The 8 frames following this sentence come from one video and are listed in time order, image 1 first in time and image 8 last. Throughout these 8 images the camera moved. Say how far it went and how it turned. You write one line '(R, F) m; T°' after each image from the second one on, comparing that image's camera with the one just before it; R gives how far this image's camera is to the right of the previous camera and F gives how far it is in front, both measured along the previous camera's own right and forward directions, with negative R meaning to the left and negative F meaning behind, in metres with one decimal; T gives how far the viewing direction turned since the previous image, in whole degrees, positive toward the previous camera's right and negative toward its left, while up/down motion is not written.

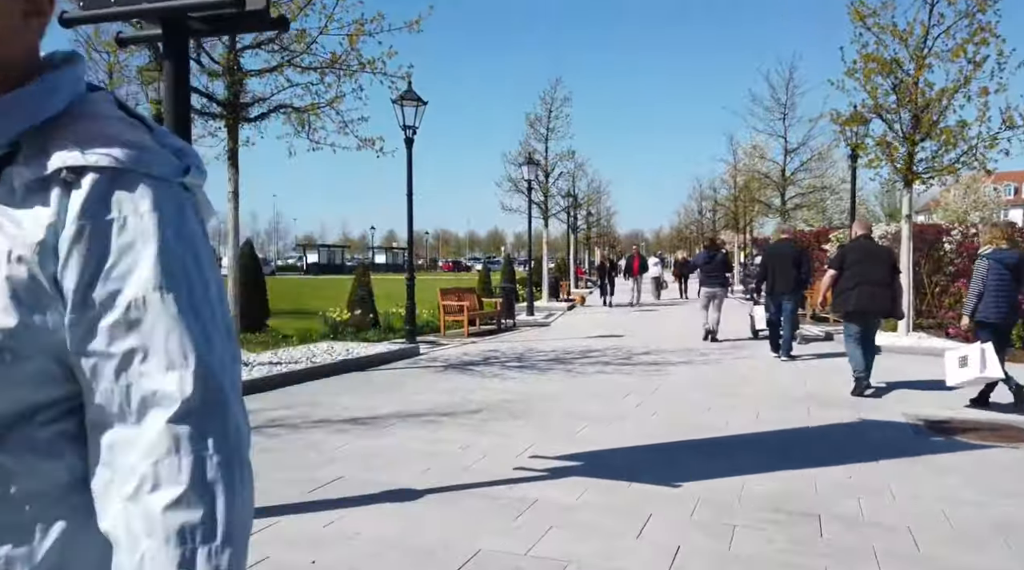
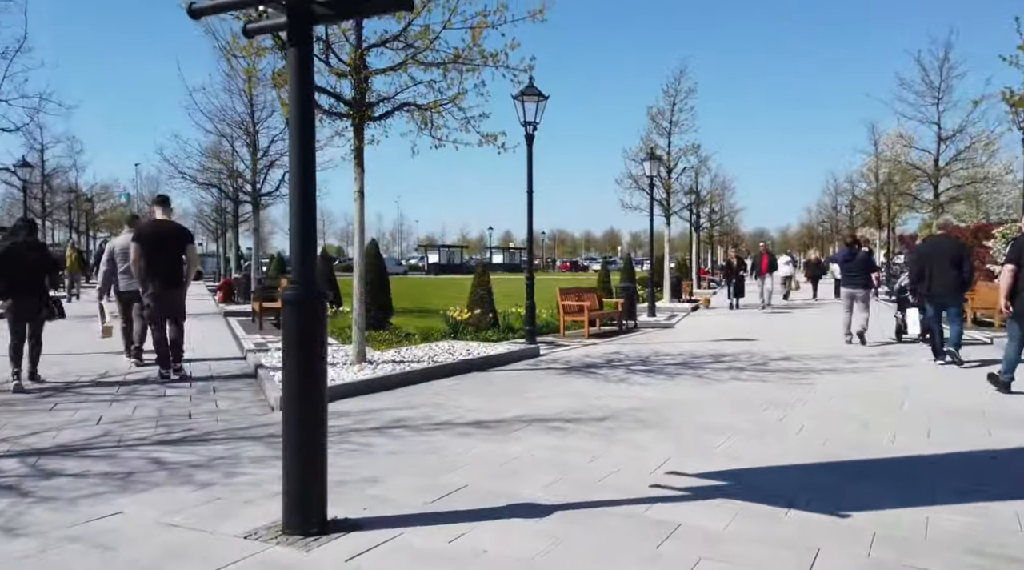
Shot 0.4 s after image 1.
(-0.1, +0.3) m; -8°
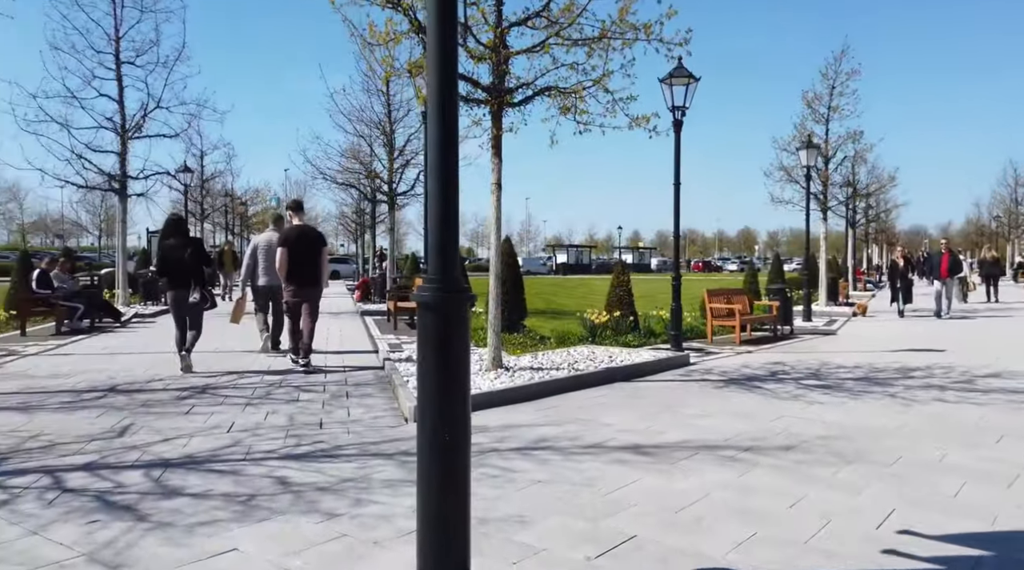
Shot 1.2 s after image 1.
(-0.2, +0.8) m; -8°
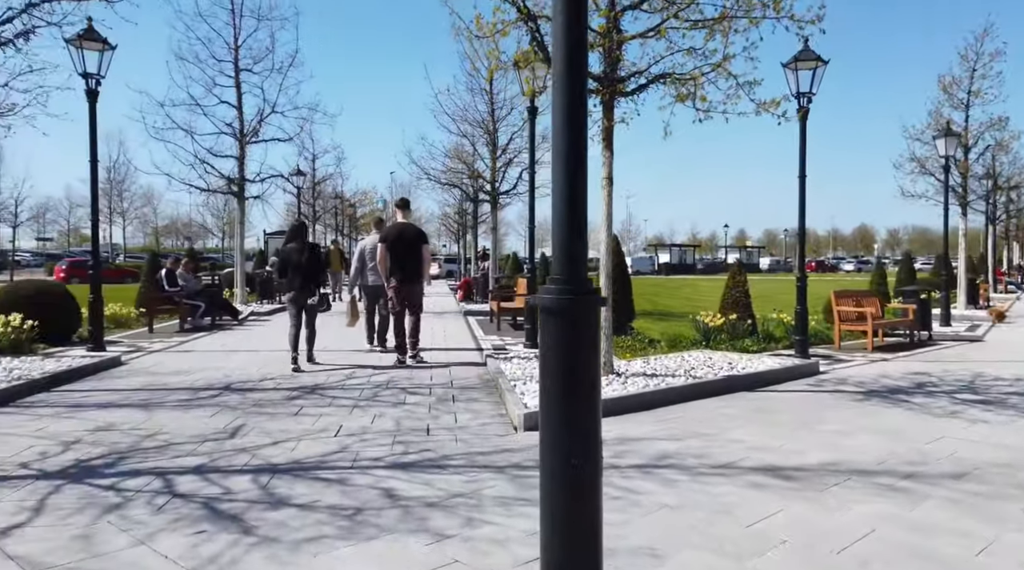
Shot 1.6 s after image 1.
(-0.1, +0.4) m; -7°
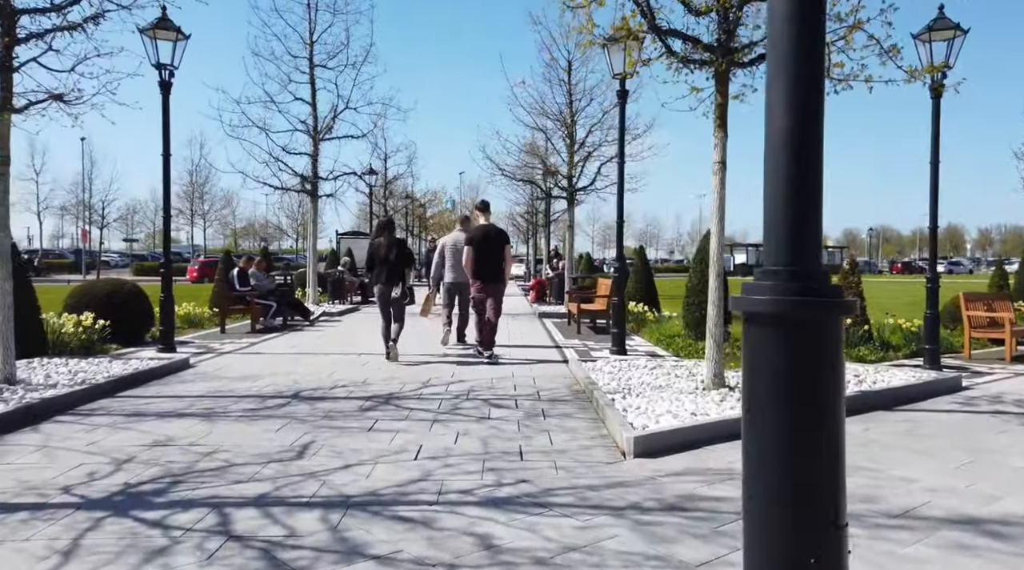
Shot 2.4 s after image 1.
(-0.3, +1.0) m; -4°
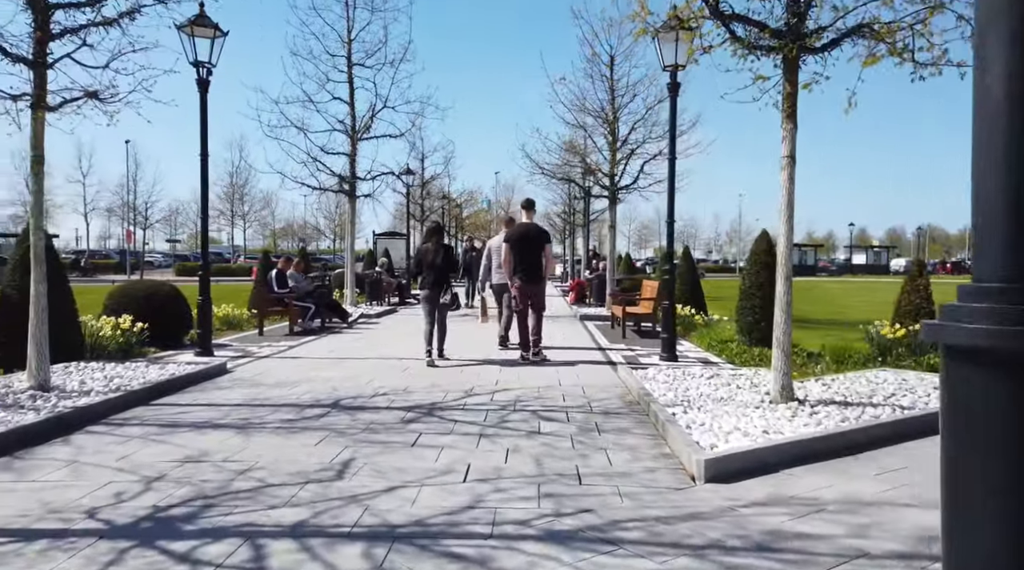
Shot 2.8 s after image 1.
(-0.1, +0.5) m; -2°
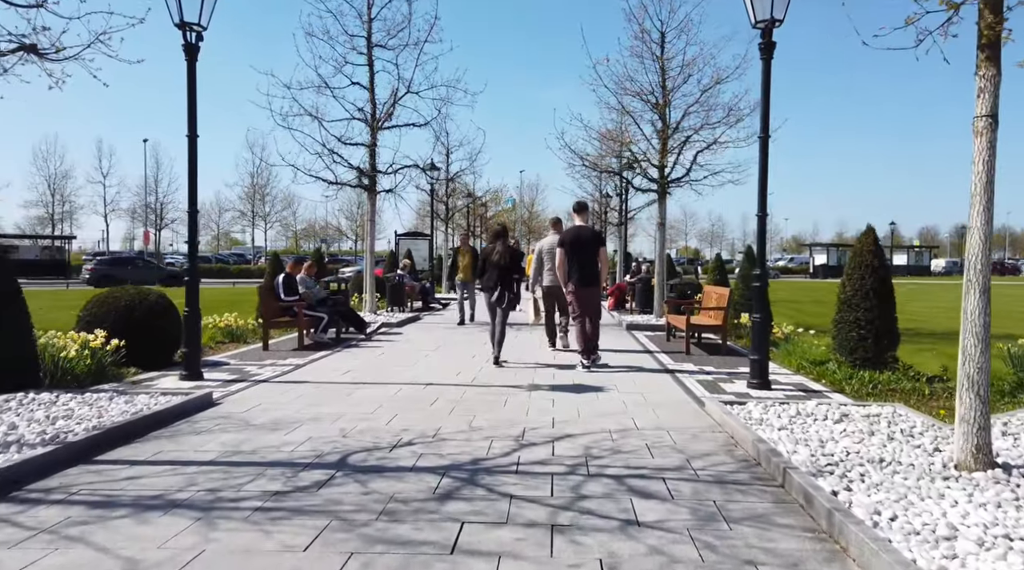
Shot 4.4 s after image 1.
(-0.4, +2.3) m; -1°
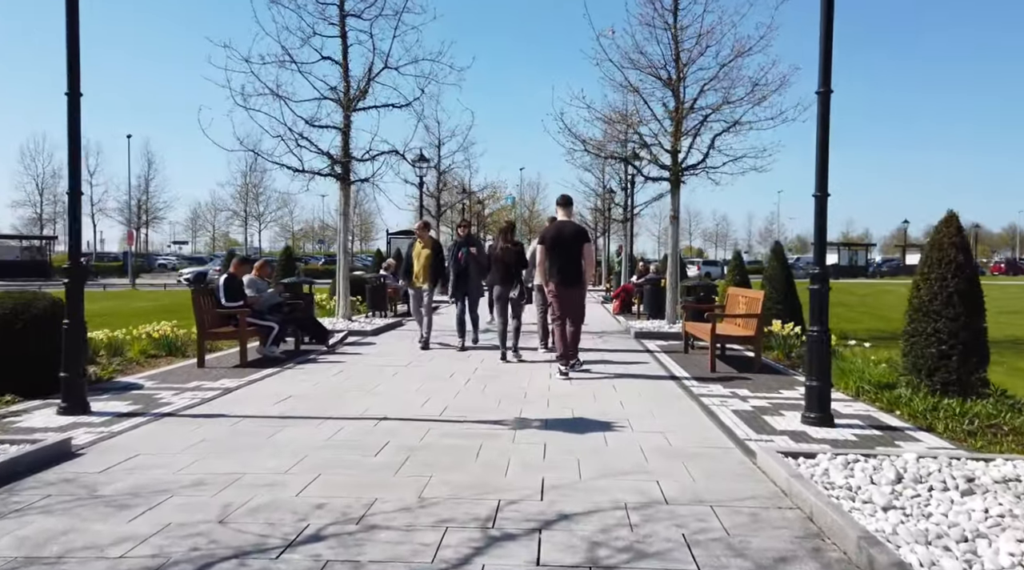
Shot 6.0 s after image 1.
(+0.2, +2.5) m; 0°
